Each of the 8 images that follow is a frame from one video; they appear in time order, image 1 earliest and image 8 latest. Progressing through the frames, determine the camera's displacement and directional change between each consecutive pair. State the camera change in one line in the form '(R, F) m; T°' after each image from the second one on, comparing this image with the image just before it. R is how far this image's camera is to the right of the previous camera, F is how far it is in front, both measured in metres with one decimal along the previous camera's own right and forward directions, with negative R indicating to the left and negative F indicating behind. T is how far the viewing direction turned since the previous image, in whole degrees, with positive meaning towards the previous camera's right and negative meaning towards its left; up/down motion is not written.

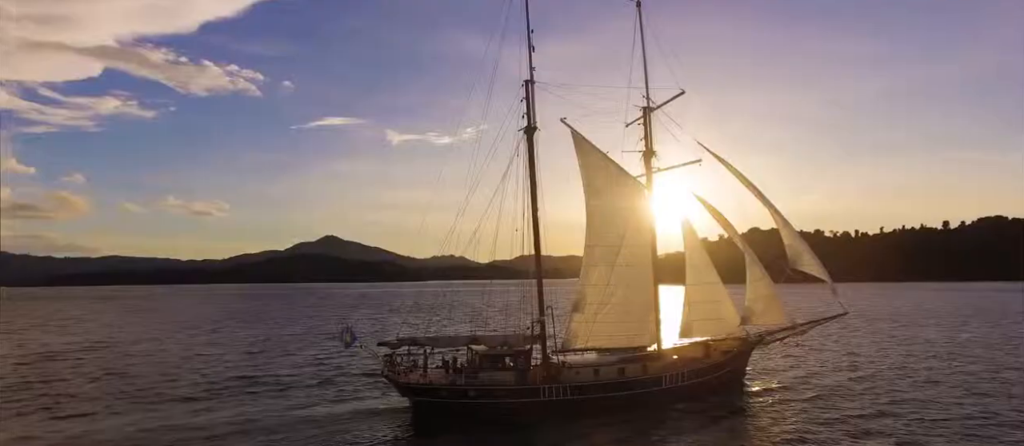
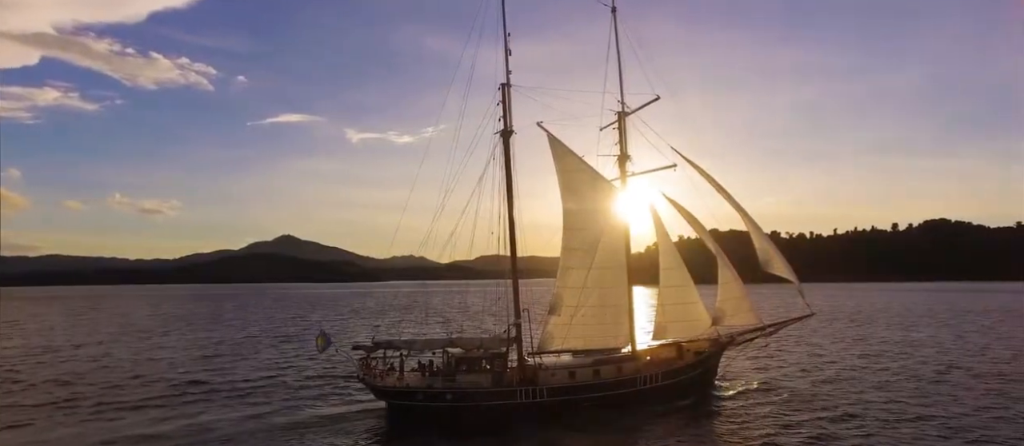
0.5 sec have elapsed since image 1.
(+1.4, +0.1) m; -6°
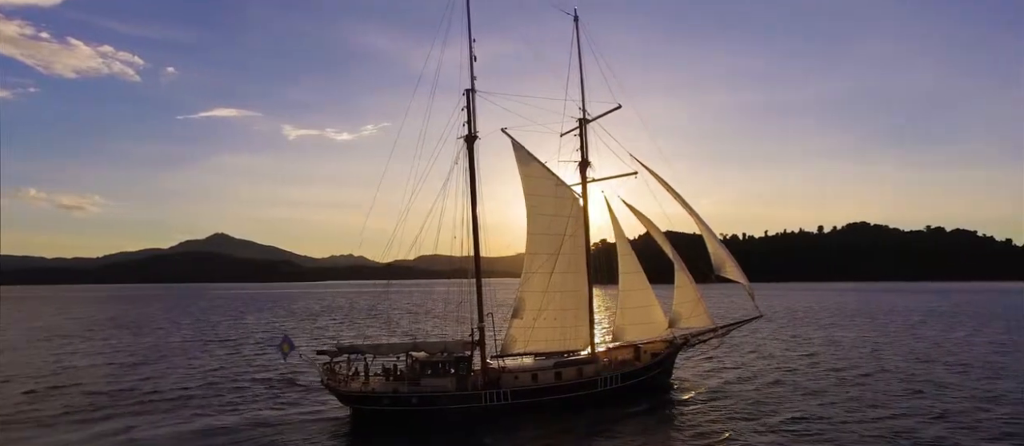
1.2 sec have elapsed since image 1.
(-0.3, -0.1) m; +5°
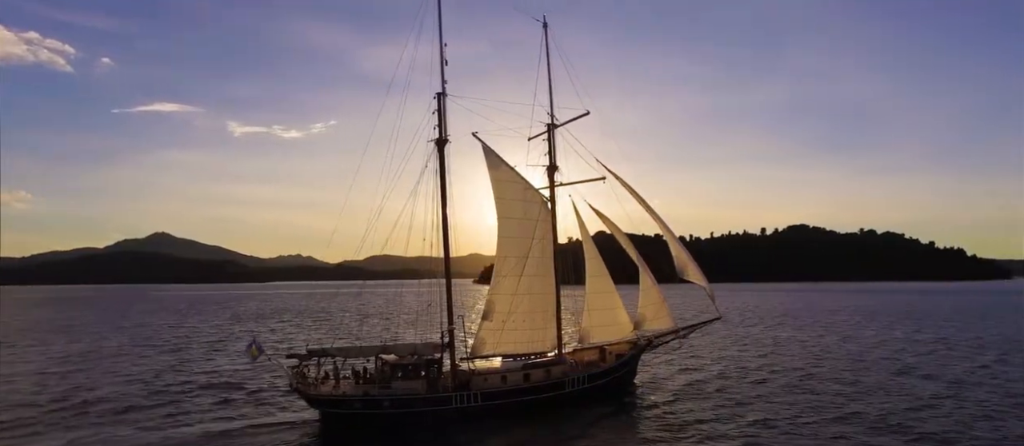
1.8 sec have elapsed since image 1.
(-0.1, -0.2) m; +3°
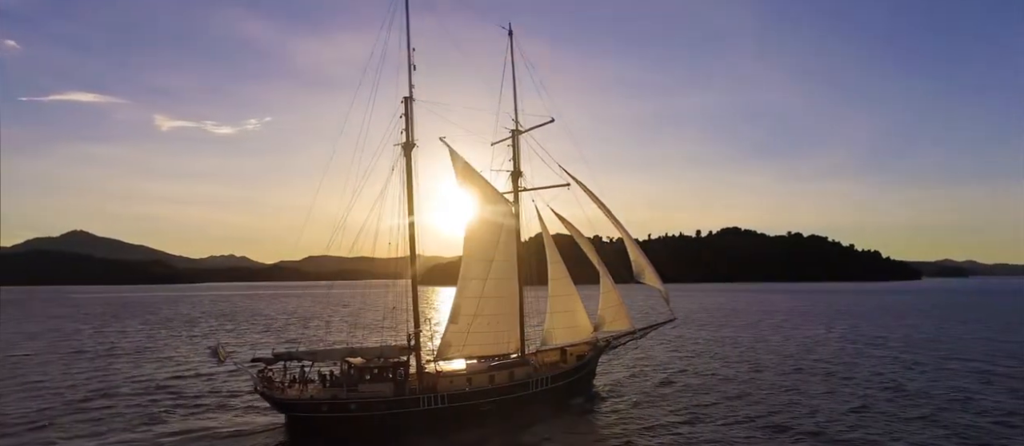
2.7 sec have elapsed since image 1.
(0.0, -0.3) m; +3°
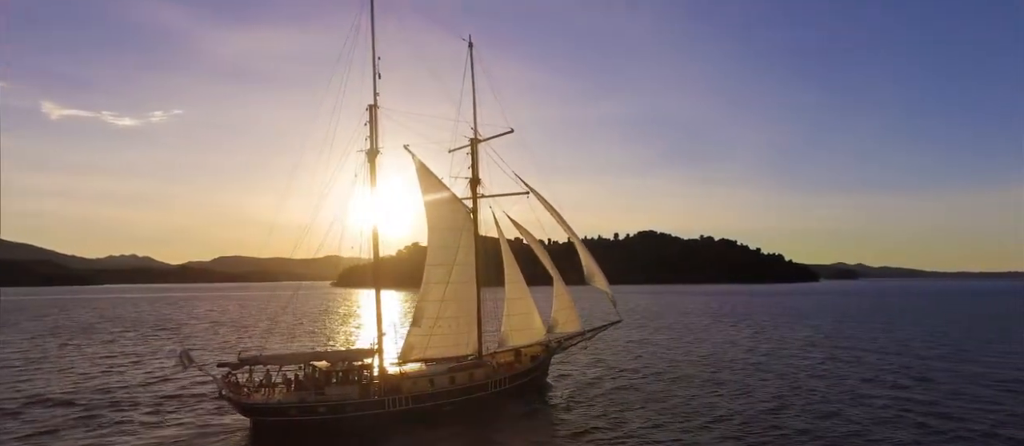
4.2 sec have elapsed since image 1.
(+0.4, -0.4) m; +1°
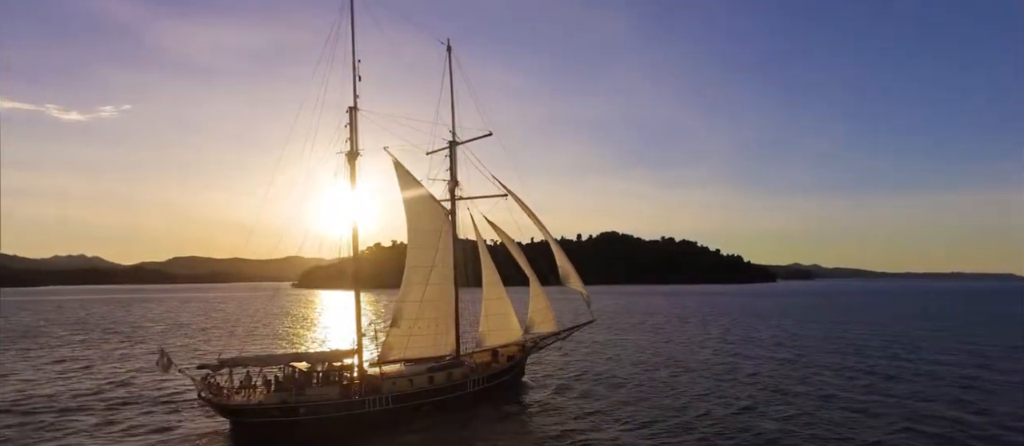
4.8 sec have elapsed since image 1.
(+0.2, -0.1) m; +1°
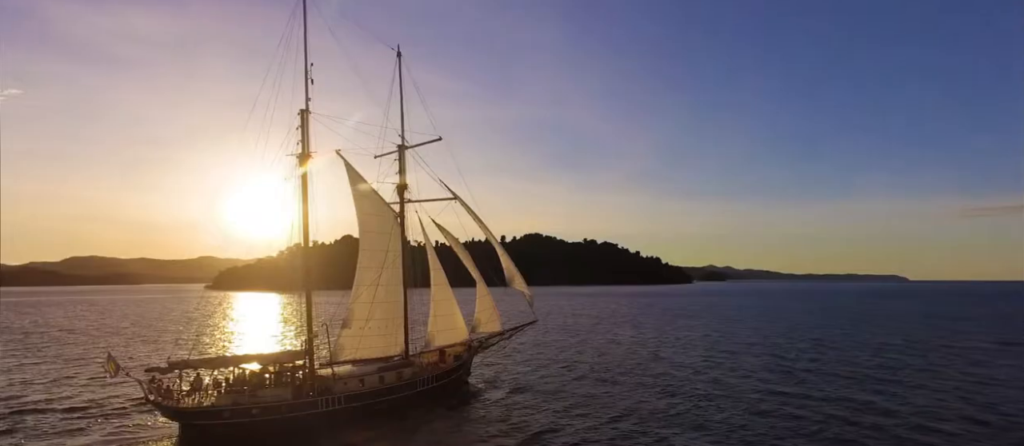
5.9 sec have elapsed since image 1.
(+0.1, -0.5) m; +4°
